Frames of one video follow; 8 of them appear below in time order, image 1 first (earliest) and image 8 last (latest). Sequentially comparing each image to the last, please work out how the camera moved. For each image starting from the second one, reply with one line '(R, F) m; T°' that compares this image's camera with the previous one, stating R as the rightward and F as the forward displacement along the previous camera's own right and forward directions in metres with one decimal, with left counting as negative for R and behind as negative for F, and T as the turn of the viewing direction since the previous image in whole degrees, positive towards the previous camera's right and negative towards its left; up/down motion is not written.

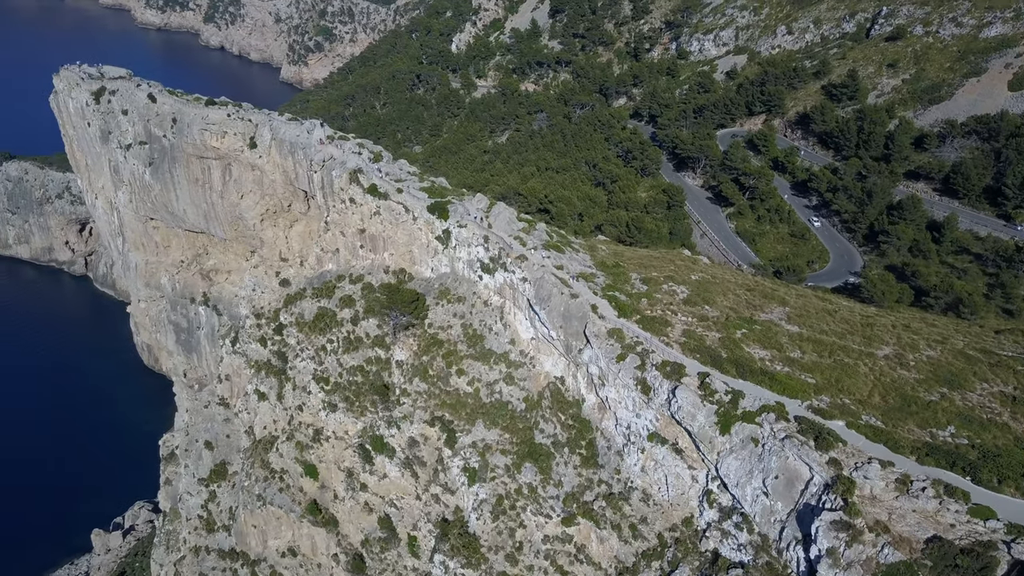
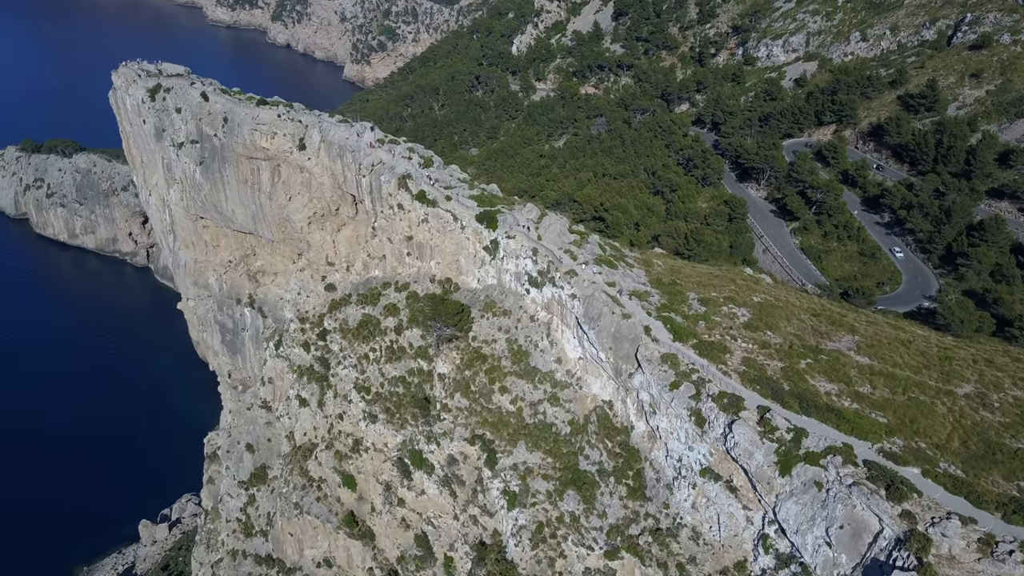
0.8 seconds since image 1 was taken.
(+0.2, +1.6) m; -4°
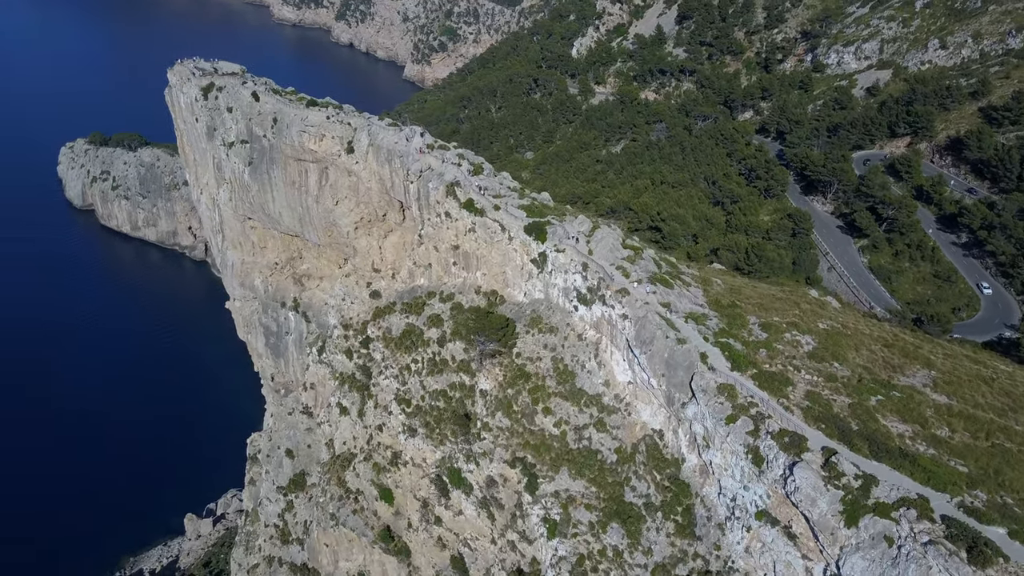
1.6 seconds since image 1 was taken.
(+0.2, +1.6) m; -4°
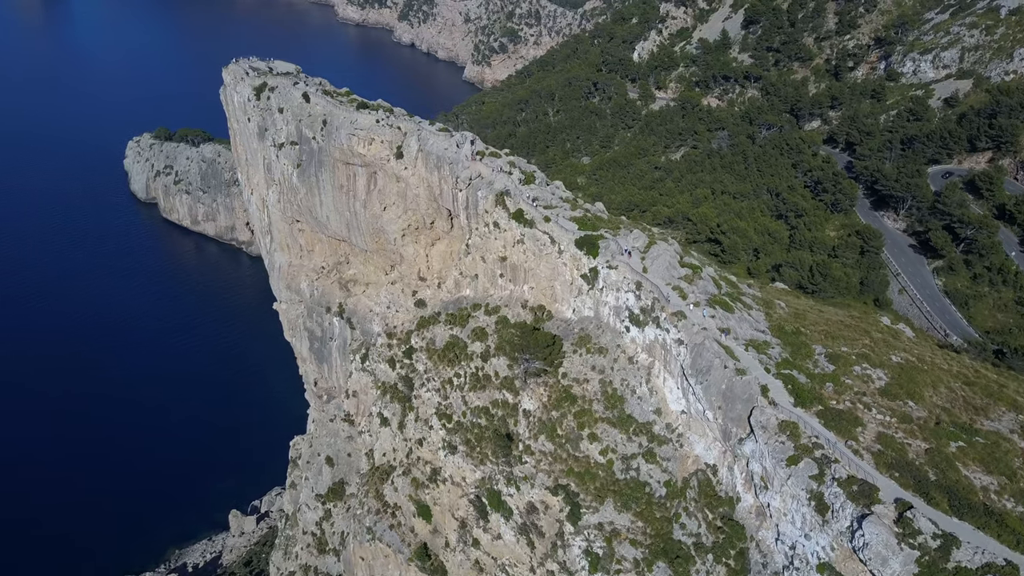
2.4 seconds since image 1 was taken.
(+0.2, +1.5) m; -4°
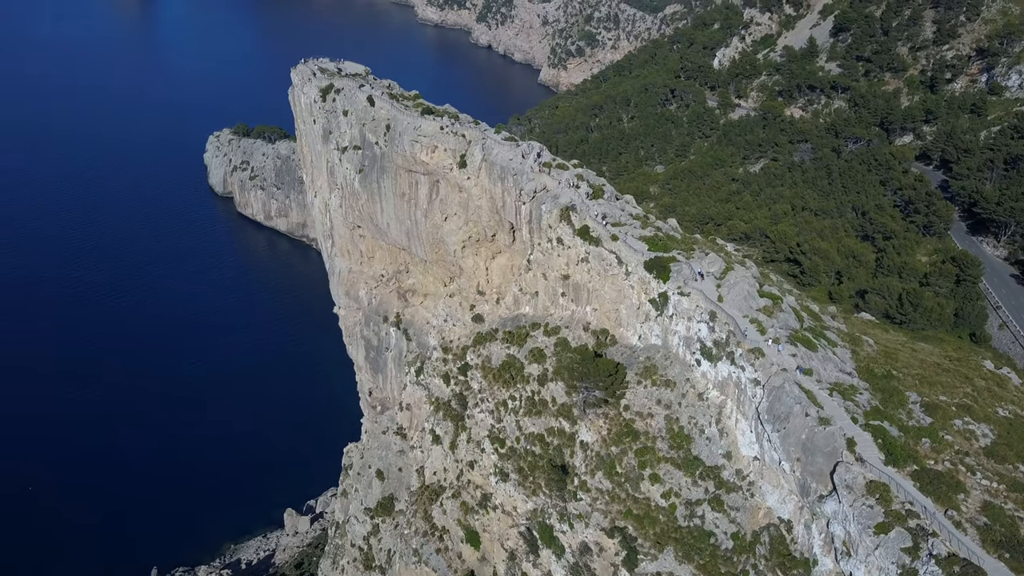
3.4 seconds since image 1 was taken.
(+0.2, +1.9) m; -5°
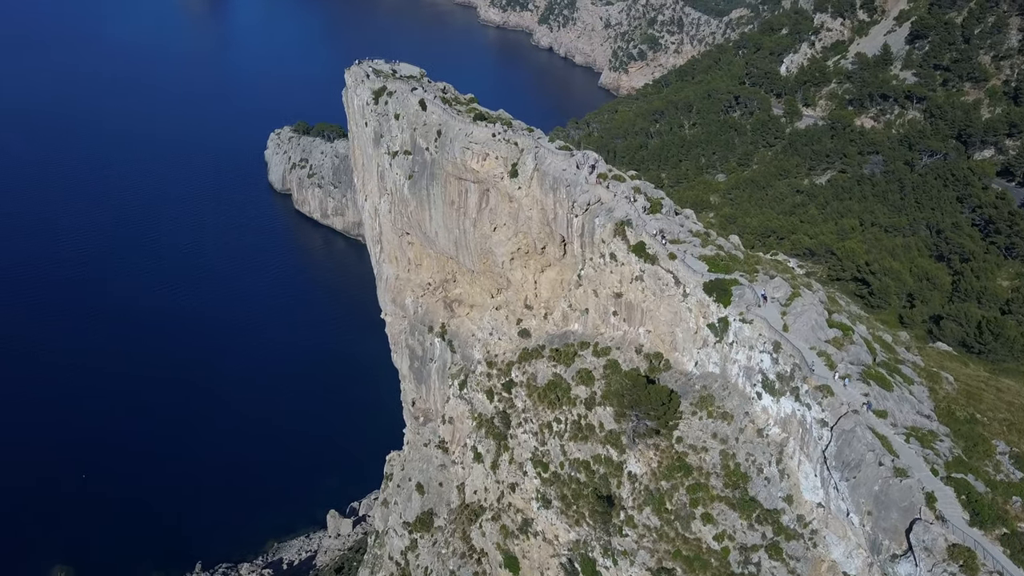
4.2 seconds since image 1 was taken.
(+0.1, +1.6) m; -4°
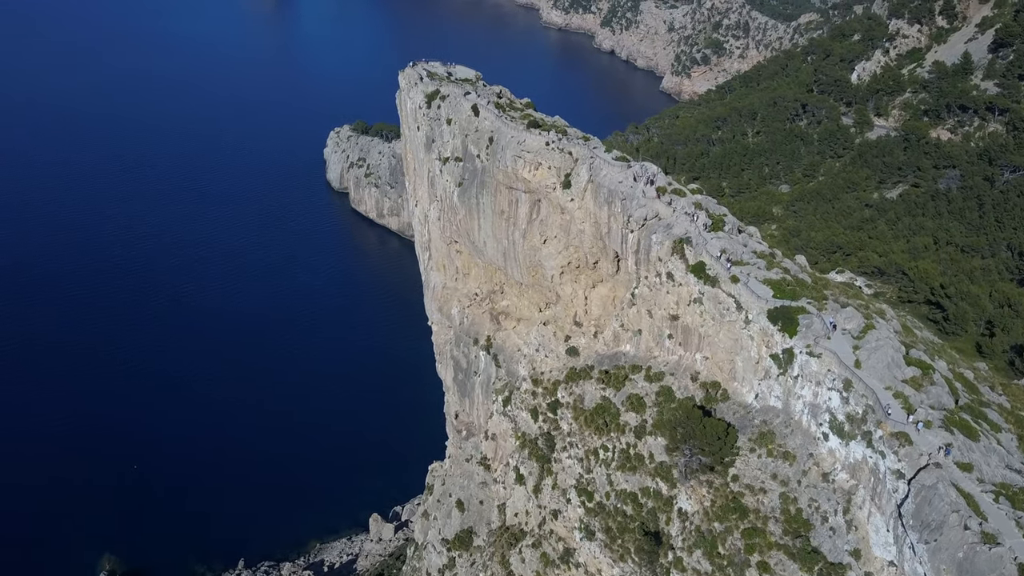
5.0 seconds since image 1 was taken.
(+0.1, +1.6) m; -4°
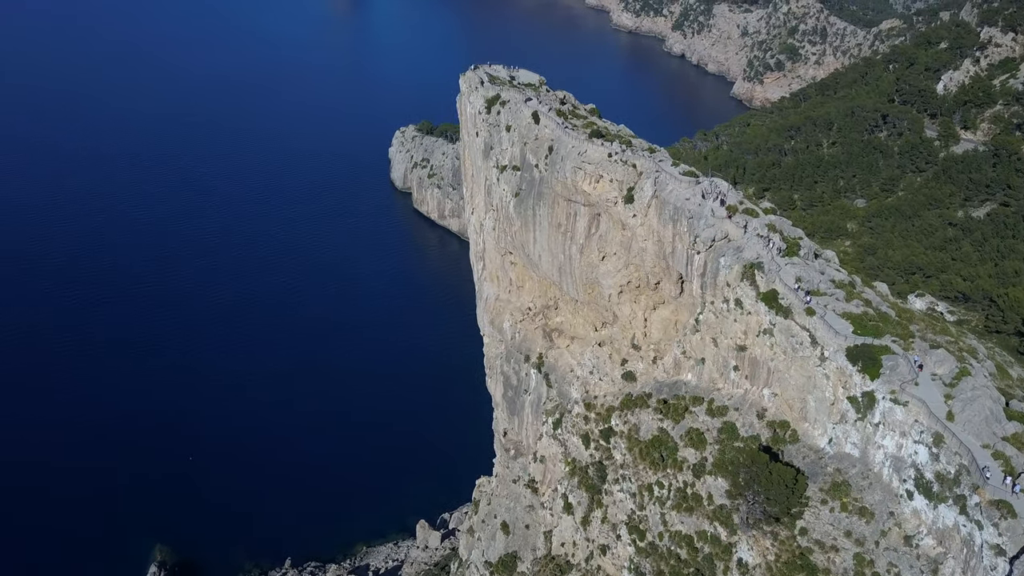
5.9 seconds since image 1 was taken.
(+0.2, +1.8) m; -4°
